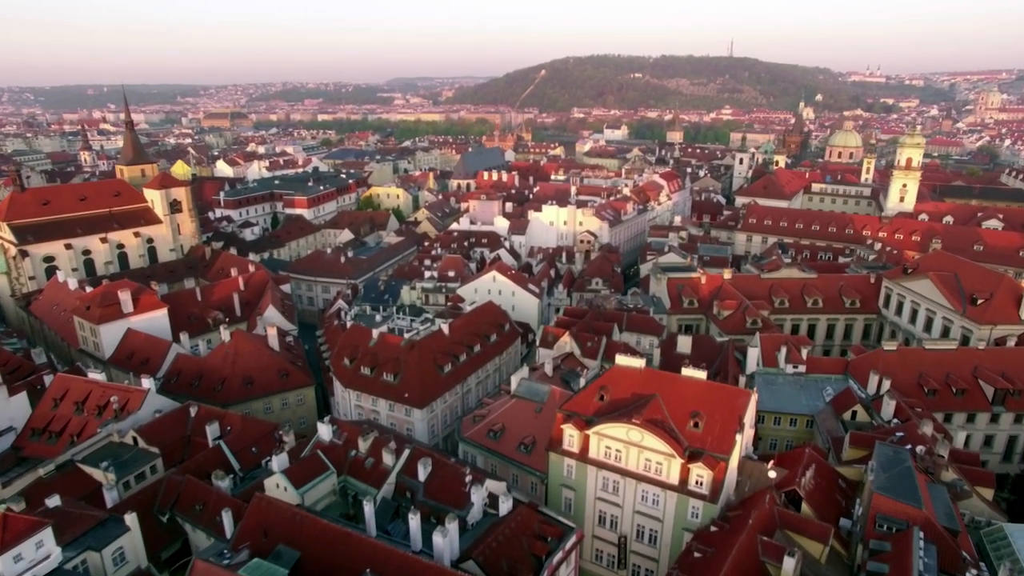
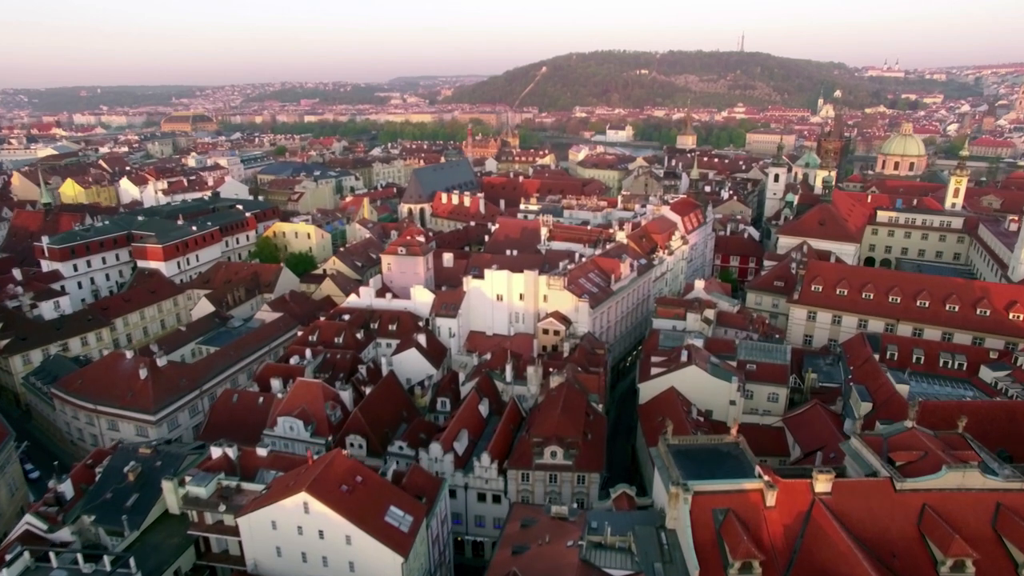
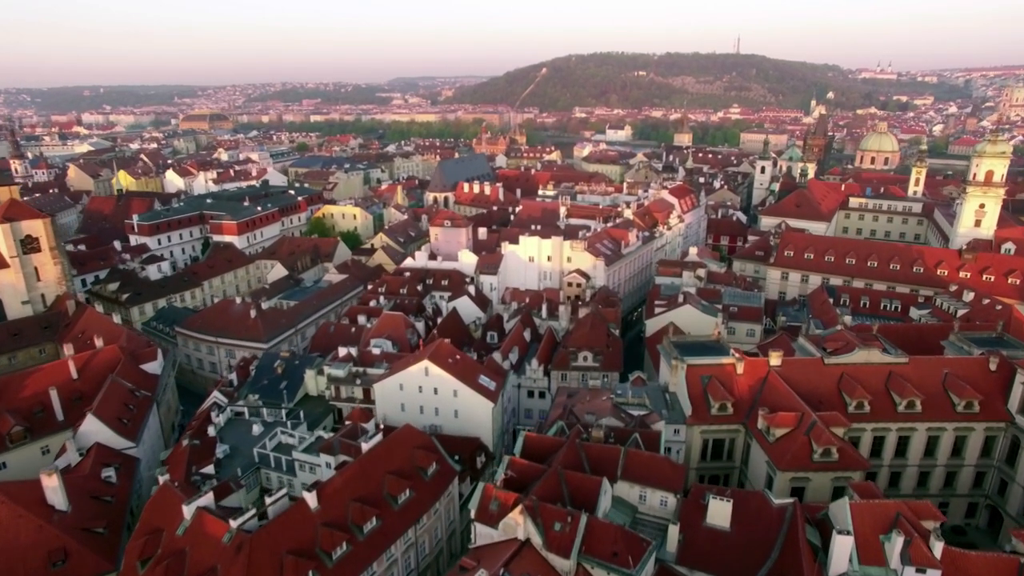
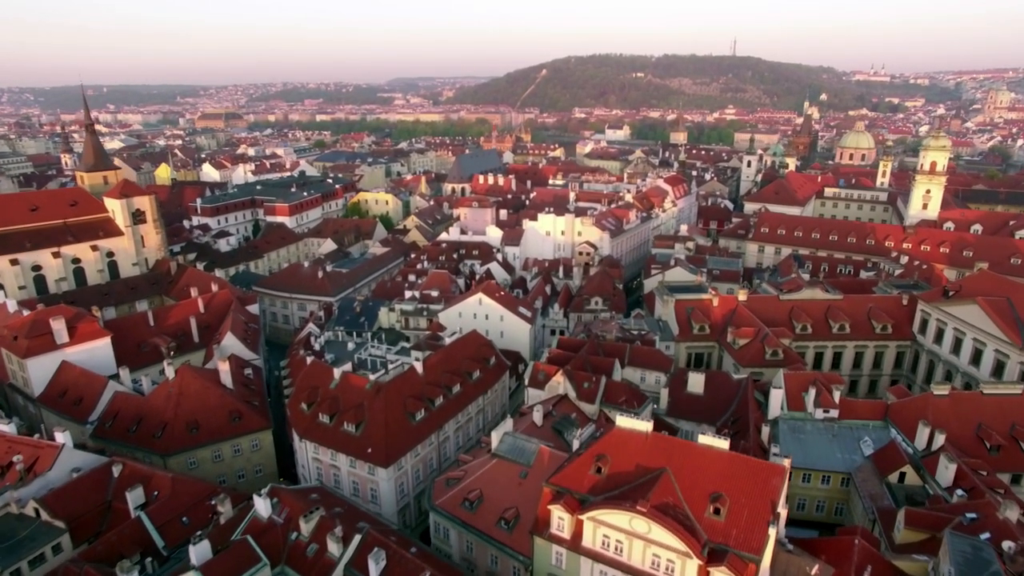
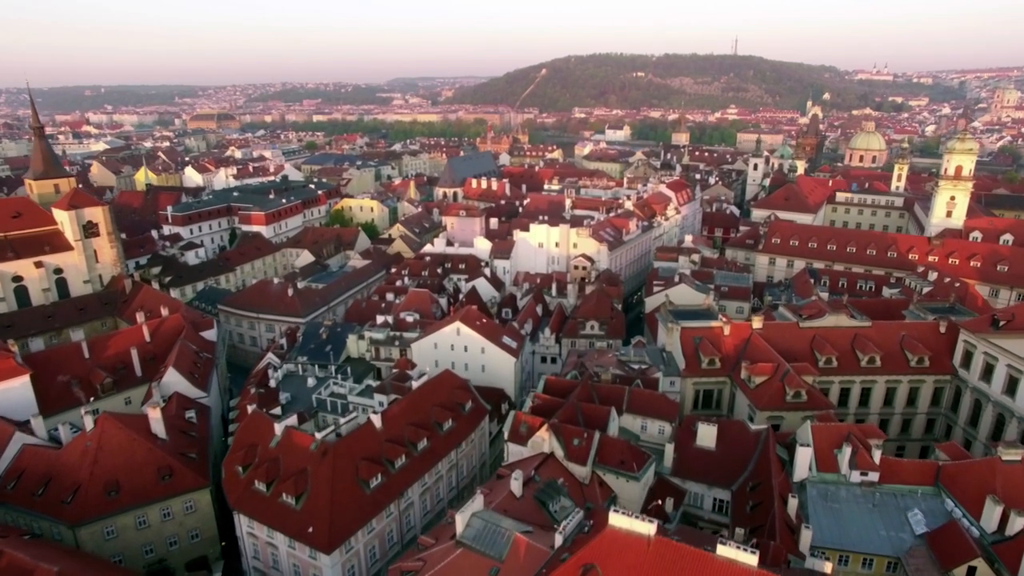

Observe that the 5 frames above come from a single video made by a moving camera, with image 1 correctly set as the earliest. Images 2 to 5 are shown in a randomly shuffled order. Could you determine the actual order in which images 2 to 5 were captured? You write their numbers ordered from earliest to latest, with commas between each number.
4, 5, 3, 2
